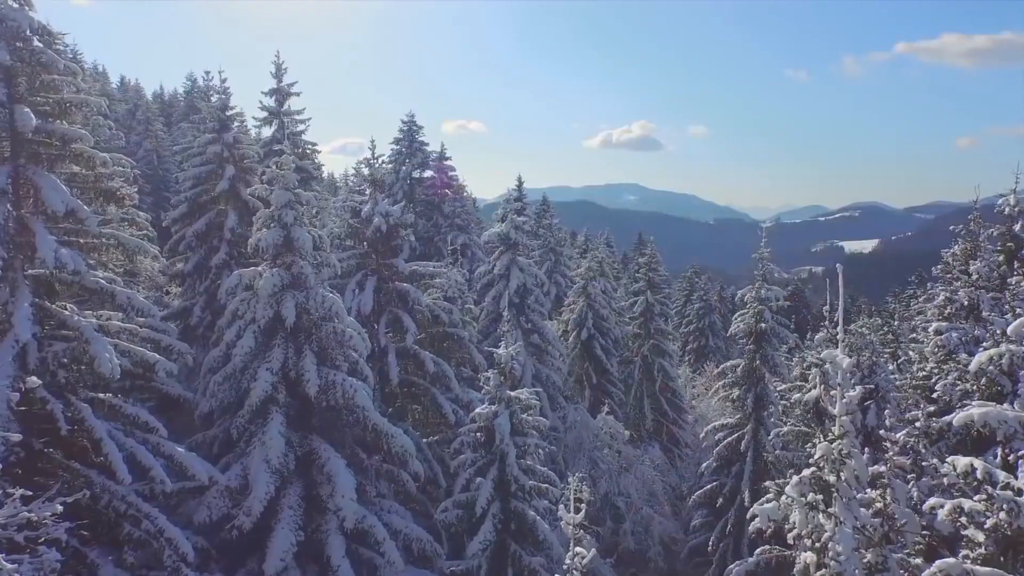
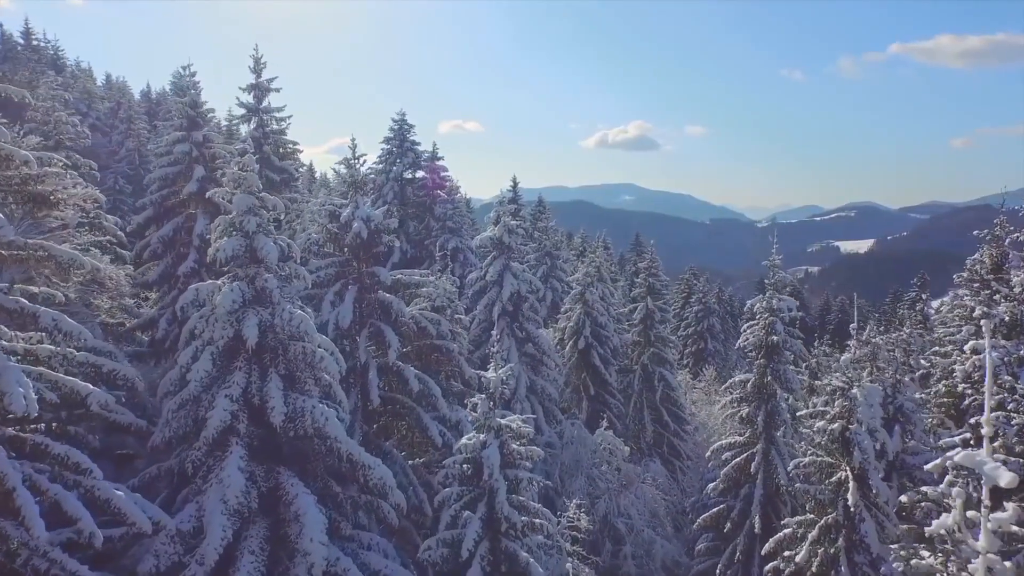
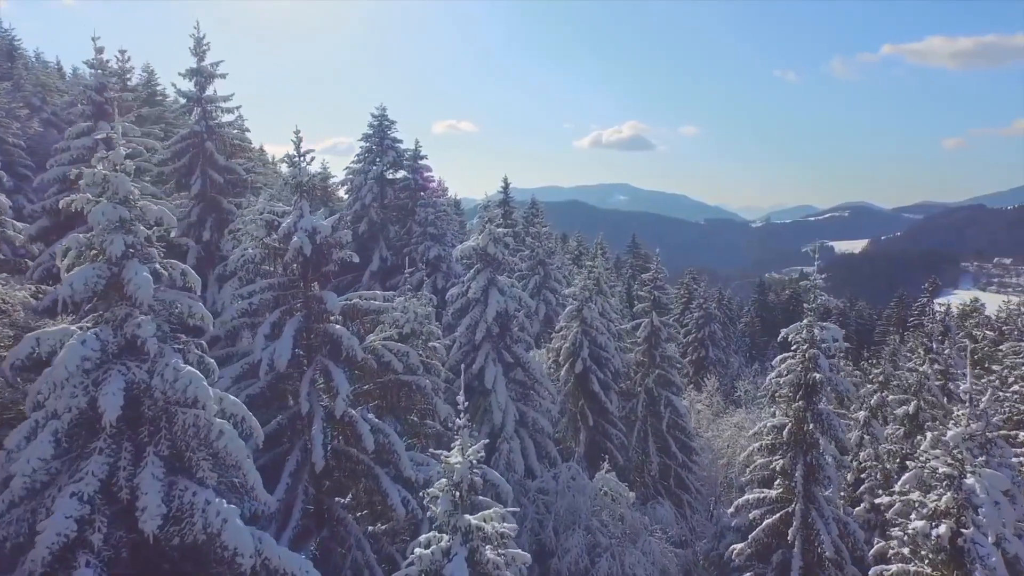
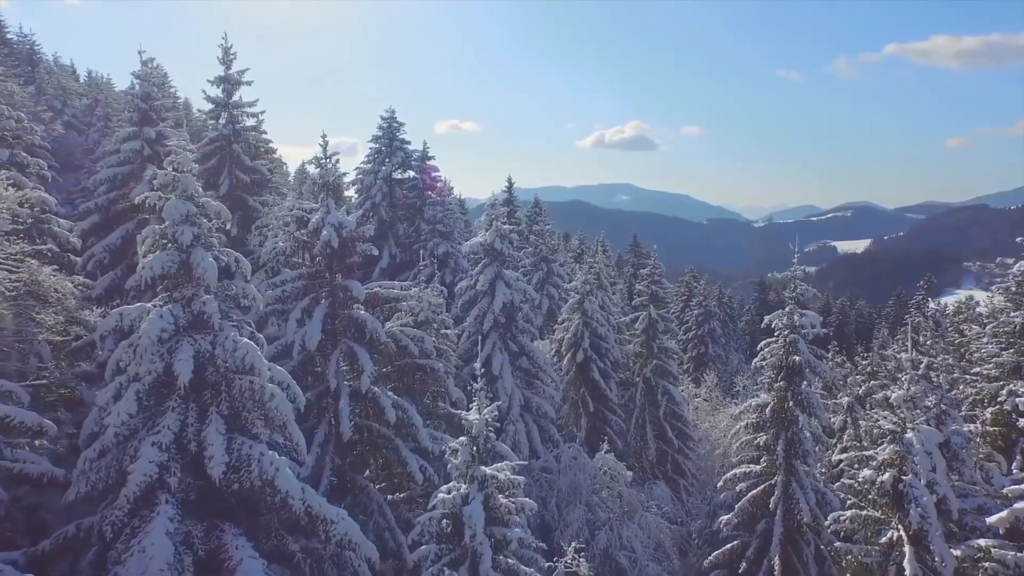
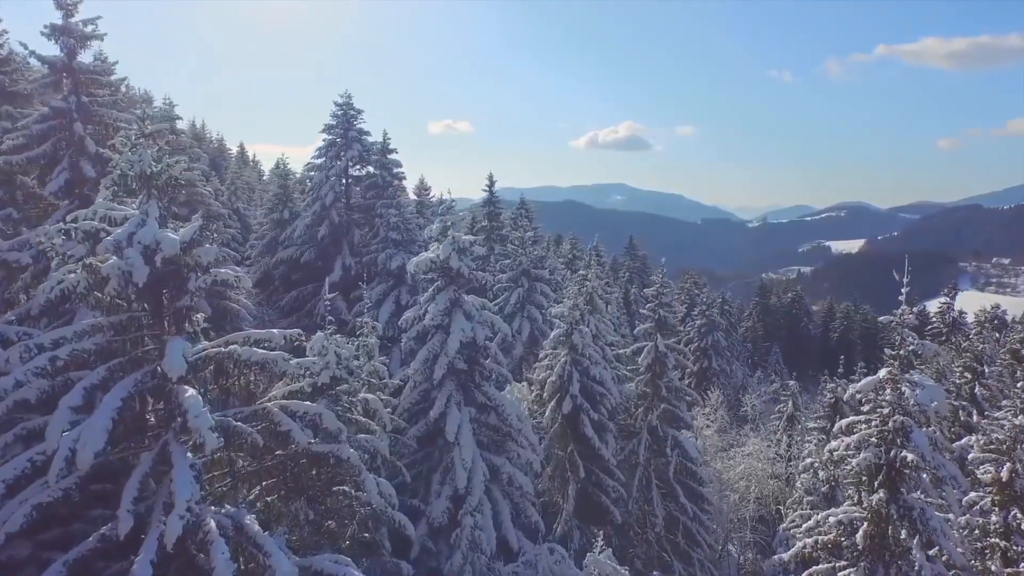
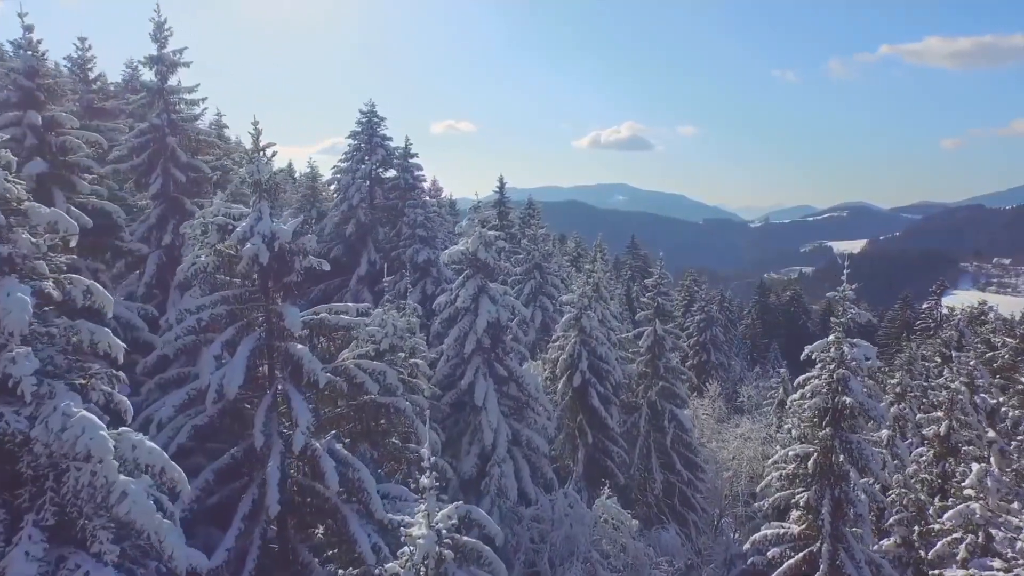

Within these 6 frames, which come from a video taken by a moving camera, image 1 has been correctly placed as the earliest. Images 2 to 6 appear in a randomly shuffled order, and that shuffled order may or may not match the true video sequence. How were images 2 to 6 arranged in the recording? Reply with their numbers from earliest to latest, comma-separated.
2, 4, 3, 6, 5
